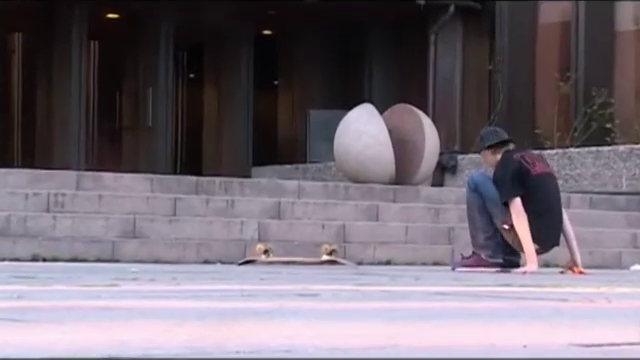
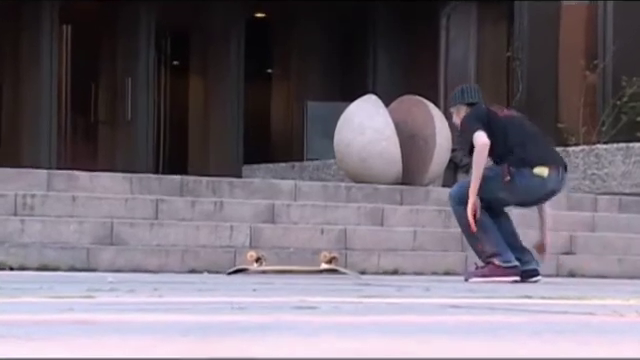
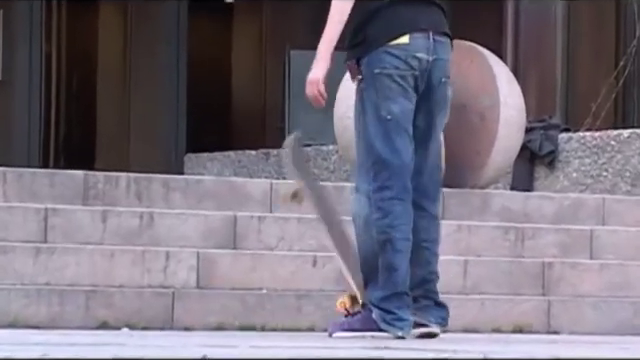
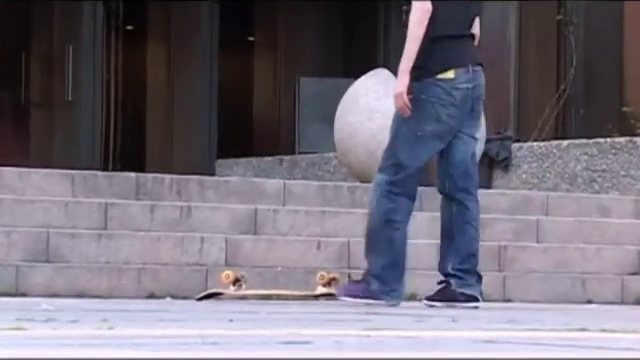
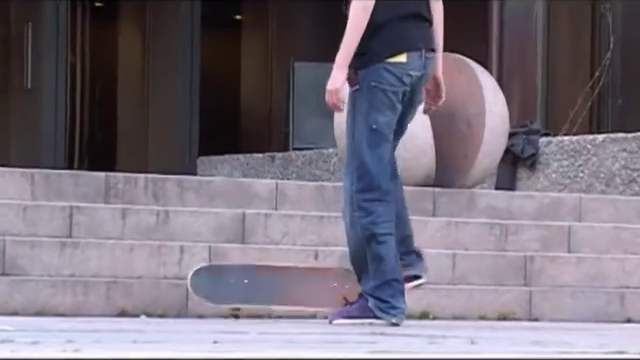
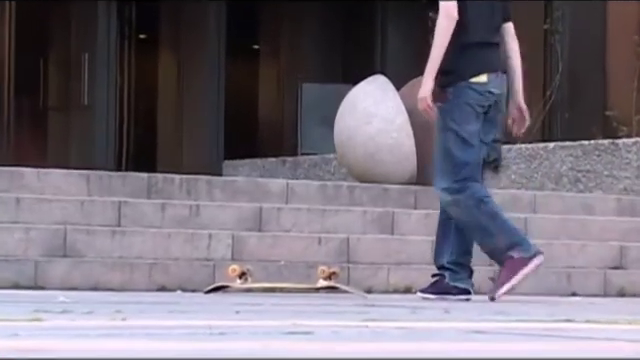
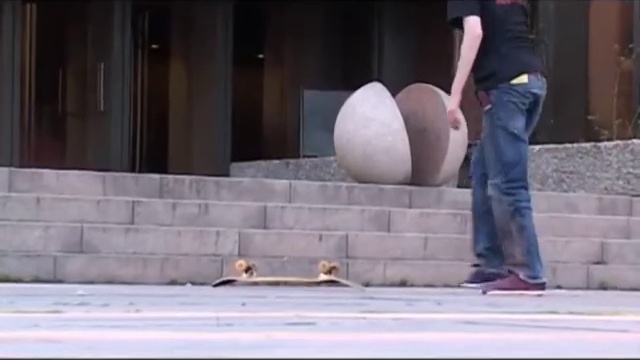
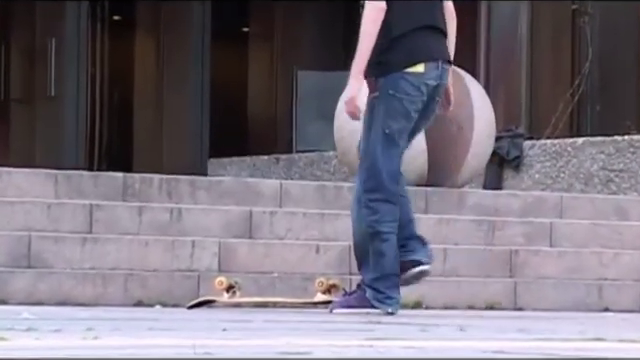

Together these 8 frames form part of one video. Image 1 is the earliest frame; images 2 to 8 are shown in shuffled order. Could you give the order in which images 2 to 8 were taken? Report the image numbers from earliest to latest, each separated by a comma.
2, 7, 6, 4, 8, 5, 3
